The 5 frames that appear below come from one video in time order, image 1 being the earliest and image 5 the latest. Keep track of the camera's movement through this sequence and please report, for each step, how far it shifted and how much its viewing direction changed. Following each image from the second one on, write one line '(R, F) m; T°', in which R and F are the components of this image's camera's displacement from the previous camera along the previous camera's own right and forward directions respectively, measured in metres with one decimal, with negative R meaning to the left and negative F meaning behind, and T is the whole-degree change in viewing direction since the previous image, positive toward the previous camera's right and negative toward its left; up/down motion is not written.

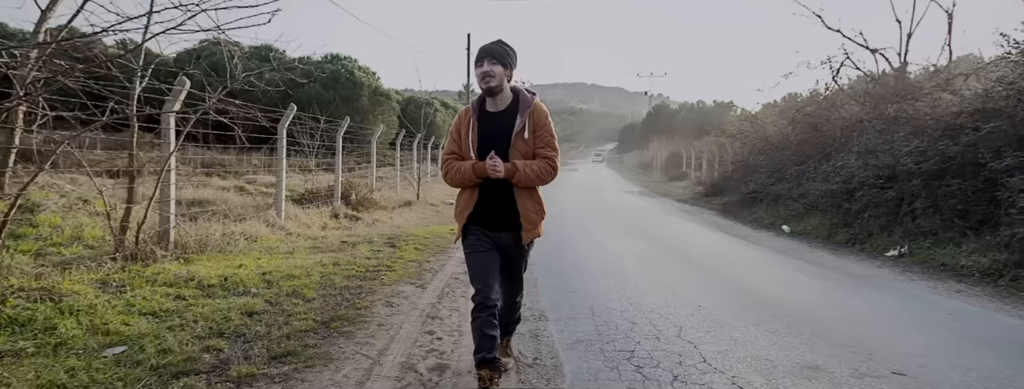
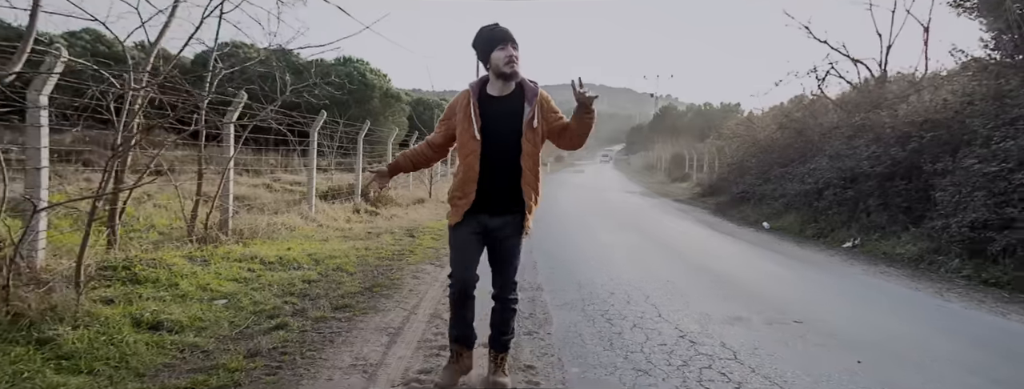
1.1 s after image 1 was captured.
(0.0, -1.2) m; -1°
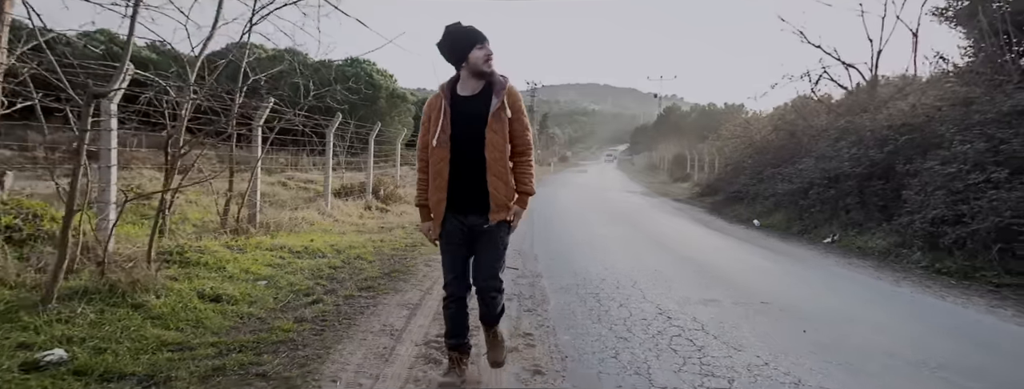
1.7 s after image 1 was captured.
(0.0, -0.7) m; 0°
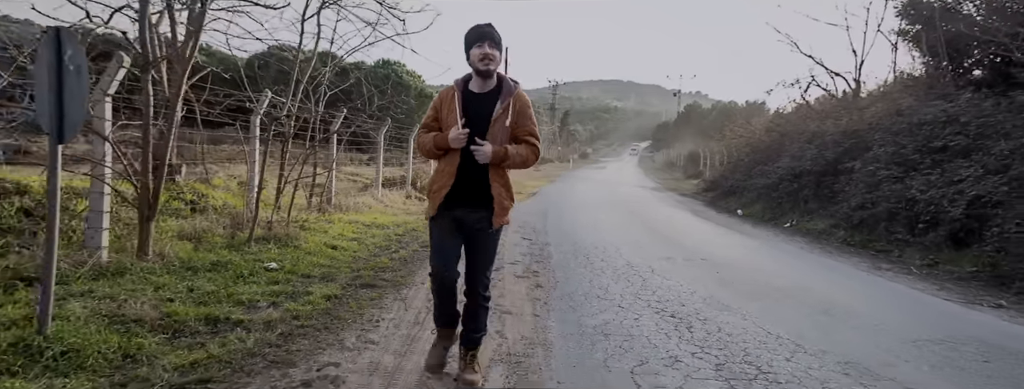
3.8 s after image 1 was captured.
(+0.1, -2.3) m; -2°
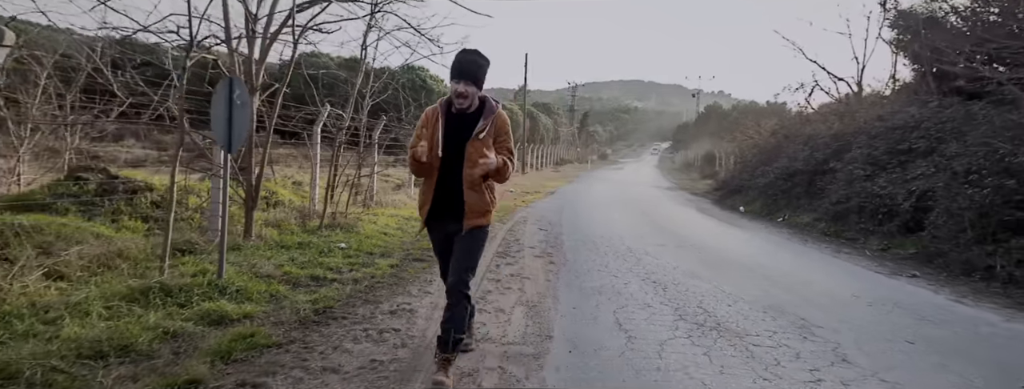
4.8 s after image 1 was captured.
(0.0, -1.4) m; -2°
